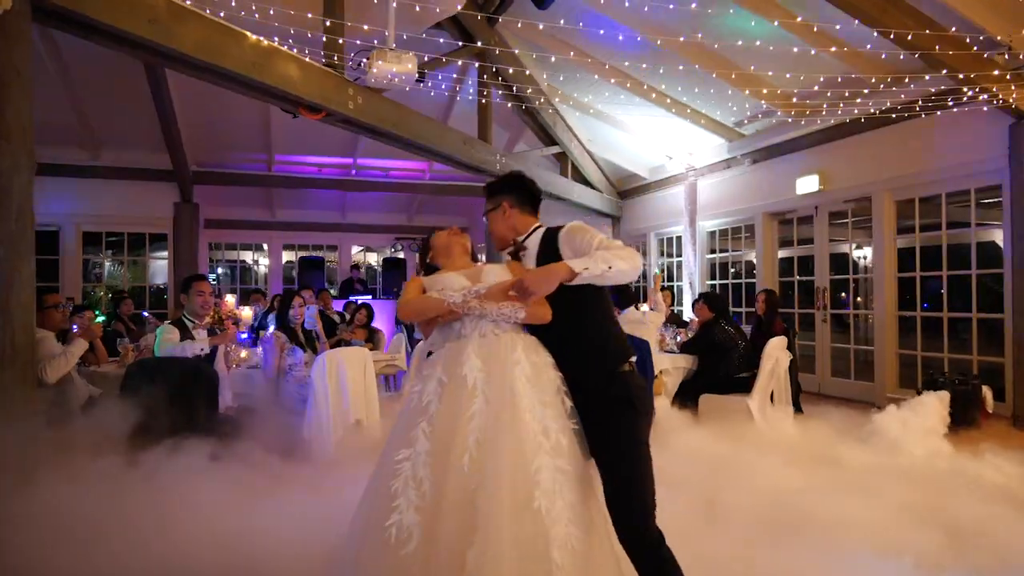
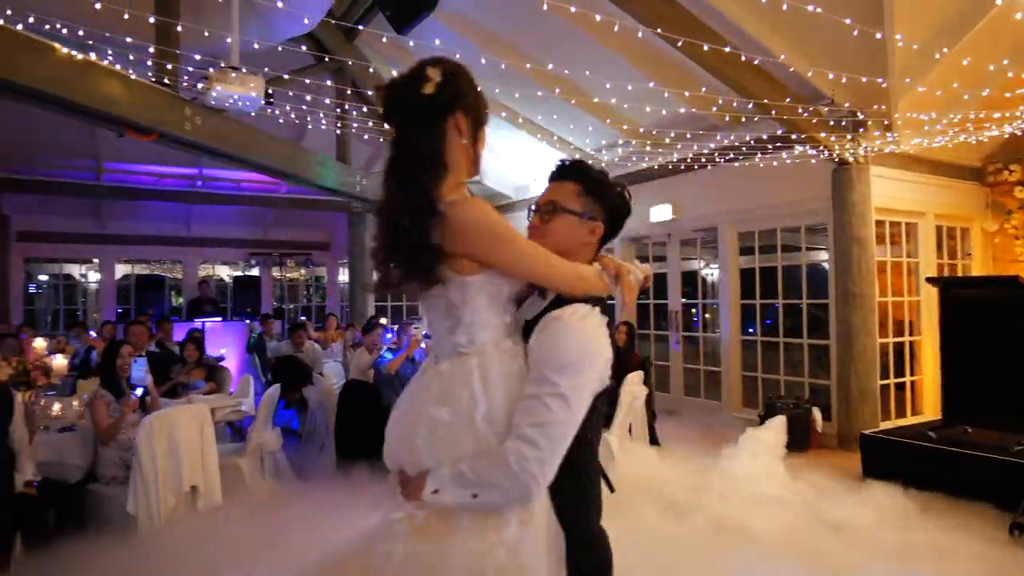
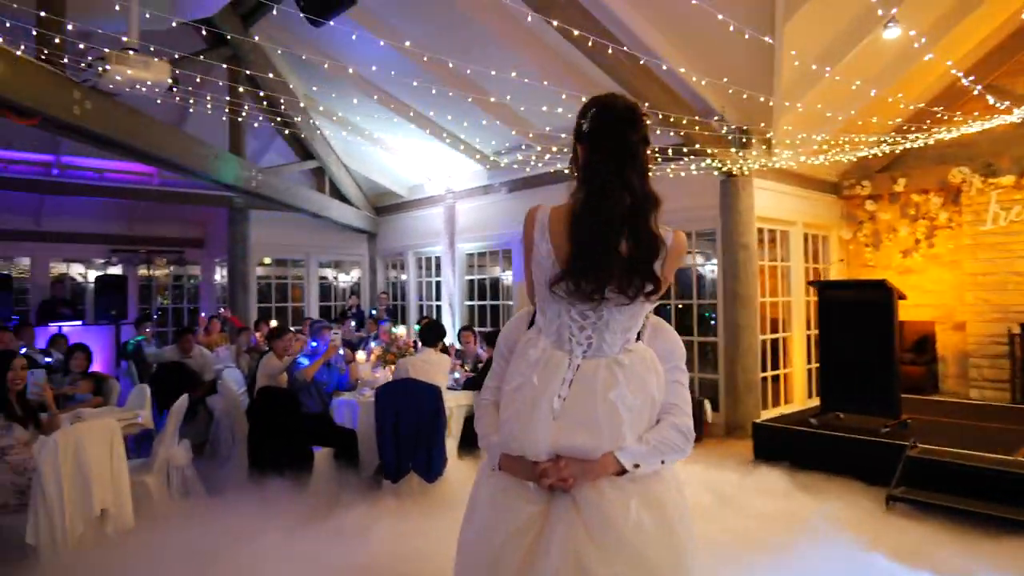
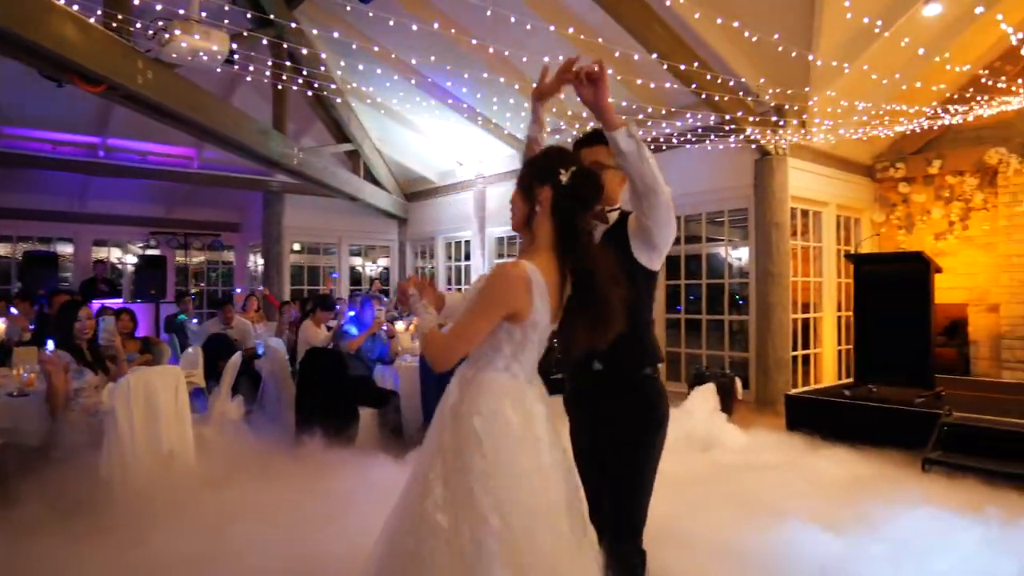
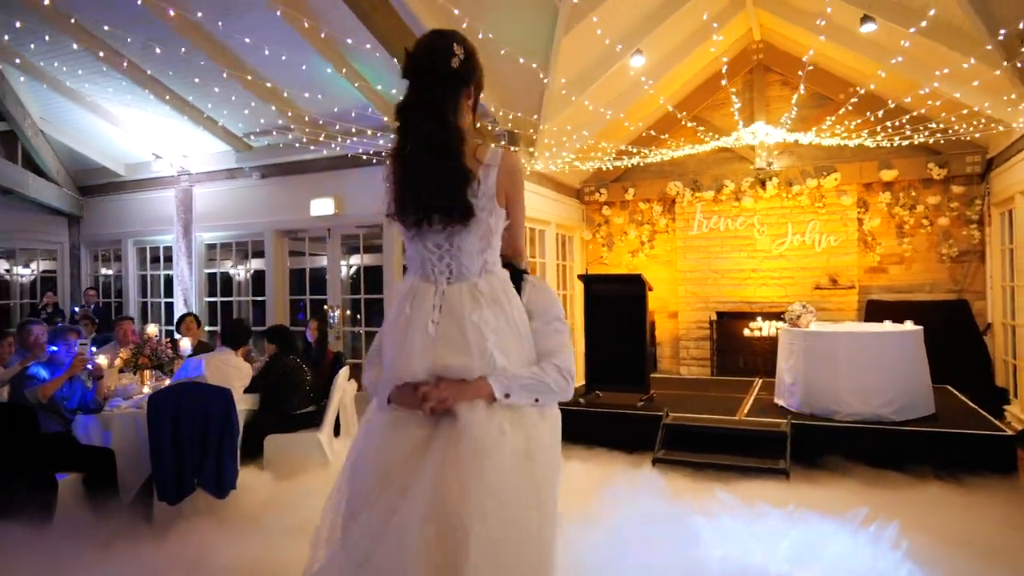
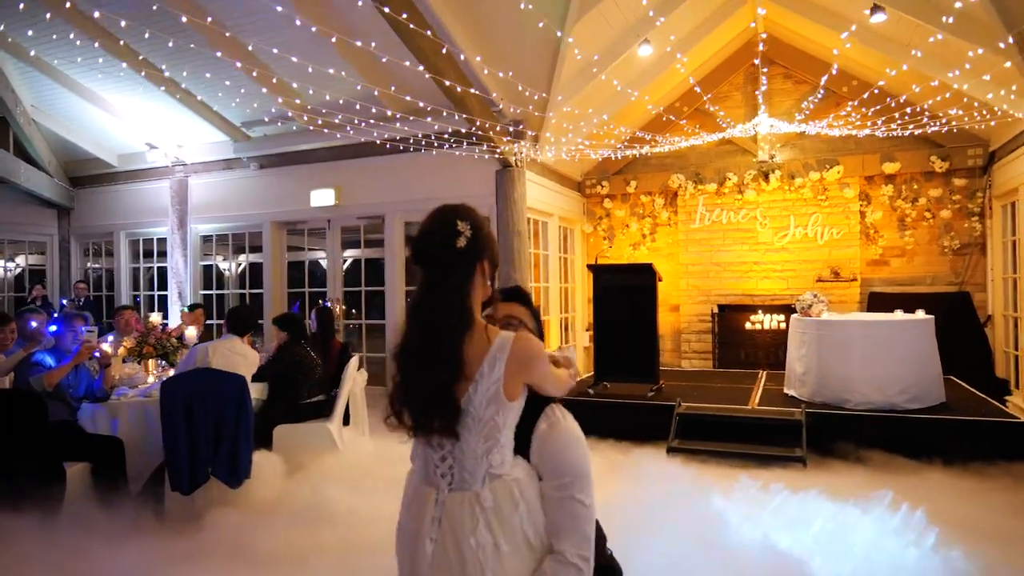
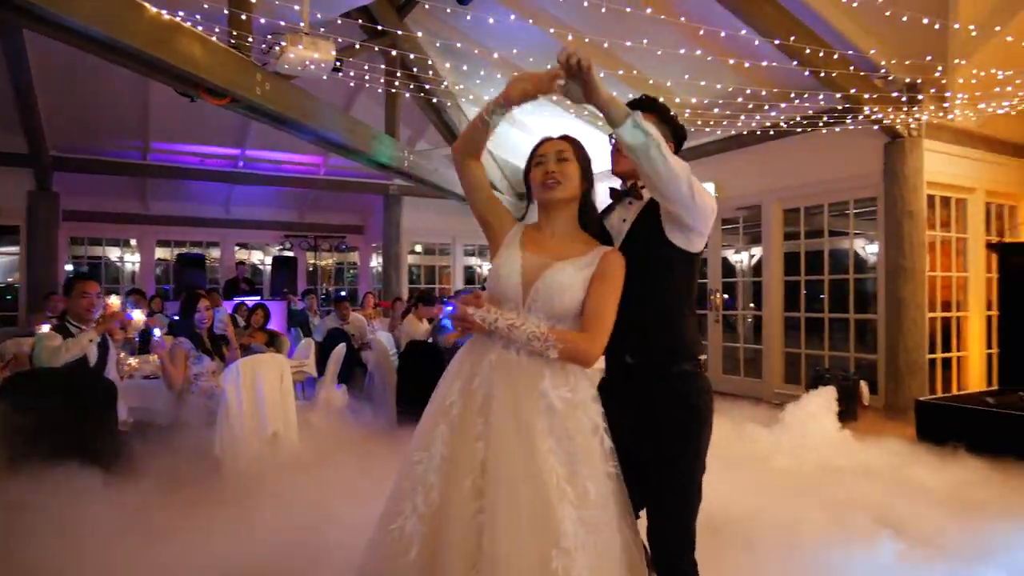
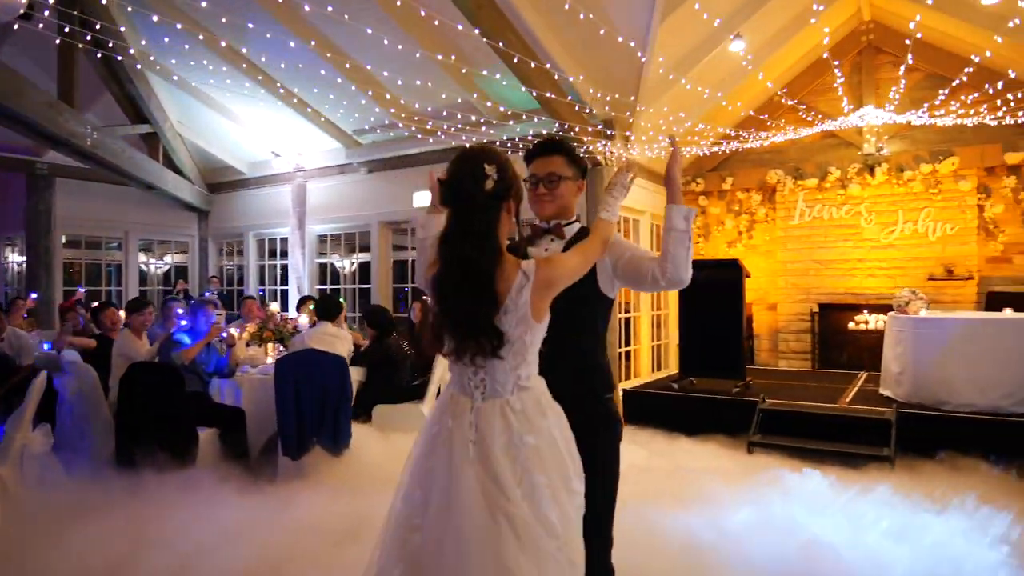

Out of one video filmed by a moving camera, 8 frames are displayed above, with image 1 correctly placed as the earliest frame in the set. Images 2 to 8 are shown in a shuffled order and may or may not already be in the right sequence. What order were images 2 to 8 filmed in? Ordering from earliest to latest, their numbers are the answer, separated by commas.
7, 4, 8, 6, 5, 3, 2
